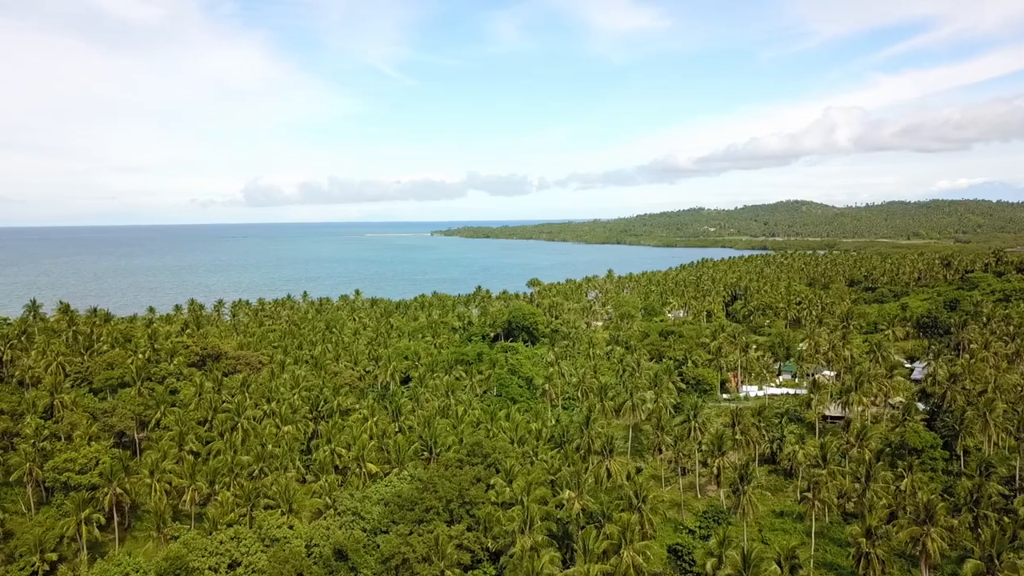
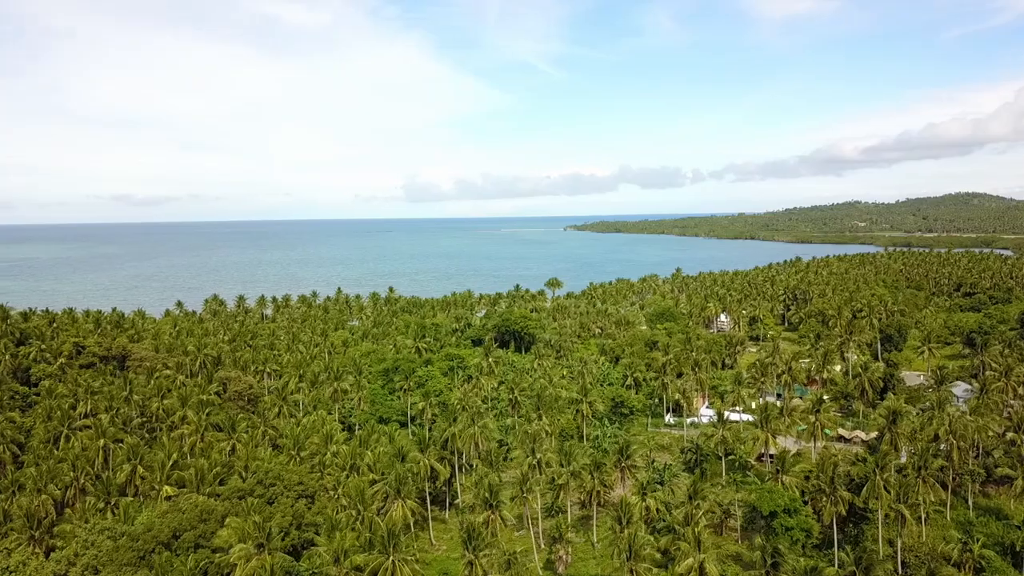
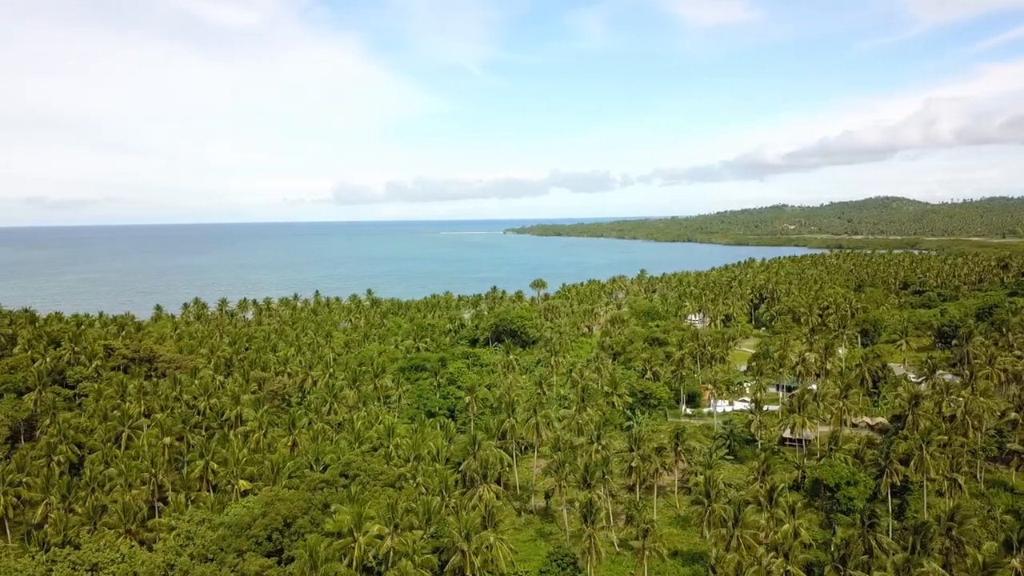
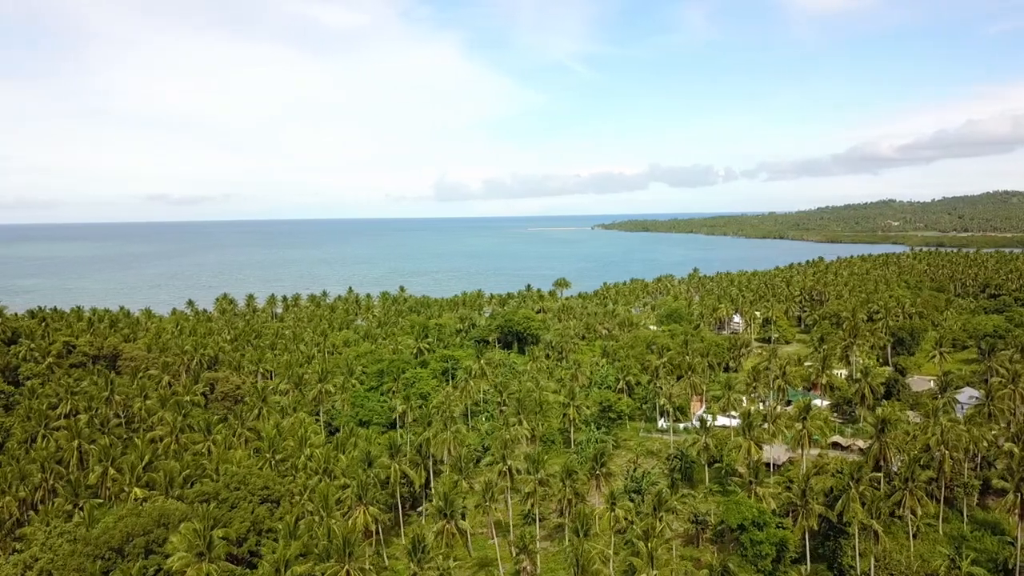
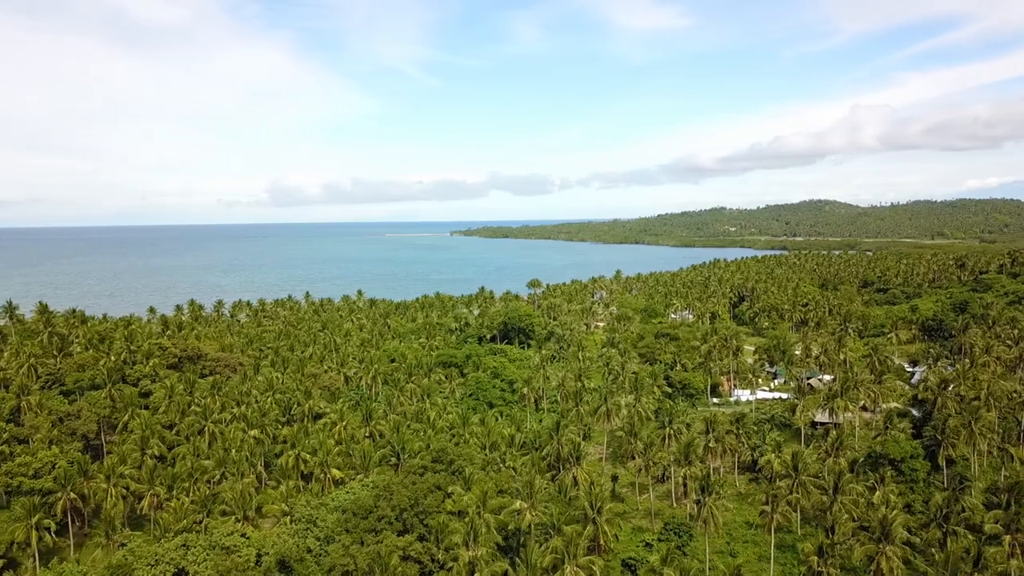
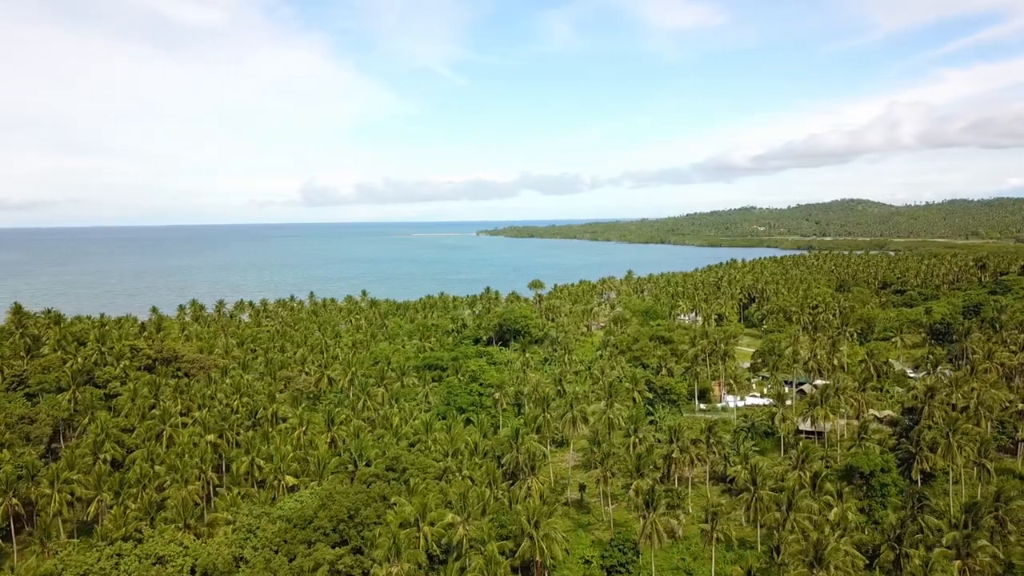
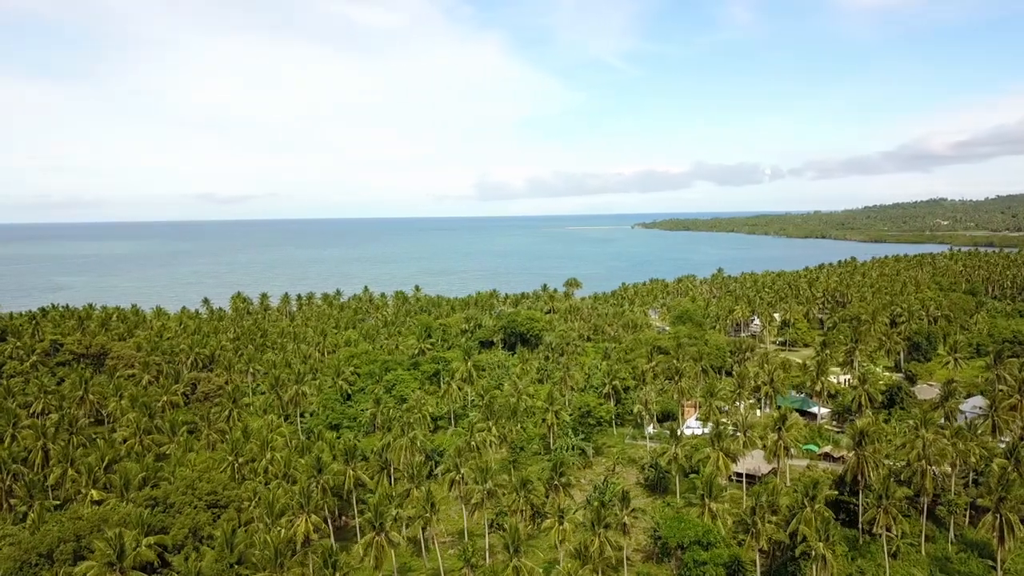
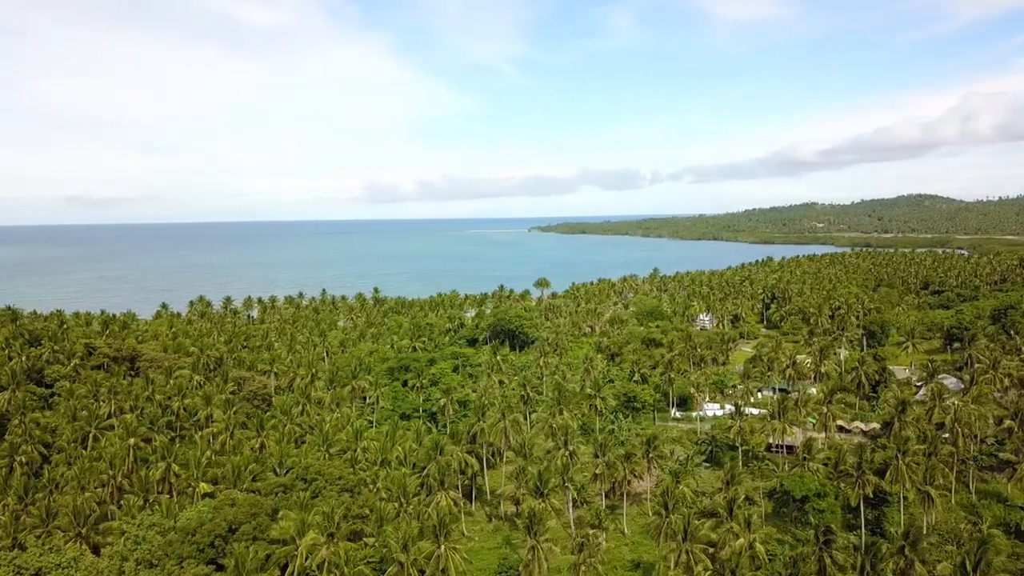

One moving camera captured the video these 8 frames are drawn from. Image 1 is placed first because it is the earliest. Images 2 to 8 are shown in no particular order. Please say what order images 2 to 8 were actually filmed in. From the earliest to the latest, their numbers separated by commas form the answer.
5, 6, 3, 8, 2, 4, 7
